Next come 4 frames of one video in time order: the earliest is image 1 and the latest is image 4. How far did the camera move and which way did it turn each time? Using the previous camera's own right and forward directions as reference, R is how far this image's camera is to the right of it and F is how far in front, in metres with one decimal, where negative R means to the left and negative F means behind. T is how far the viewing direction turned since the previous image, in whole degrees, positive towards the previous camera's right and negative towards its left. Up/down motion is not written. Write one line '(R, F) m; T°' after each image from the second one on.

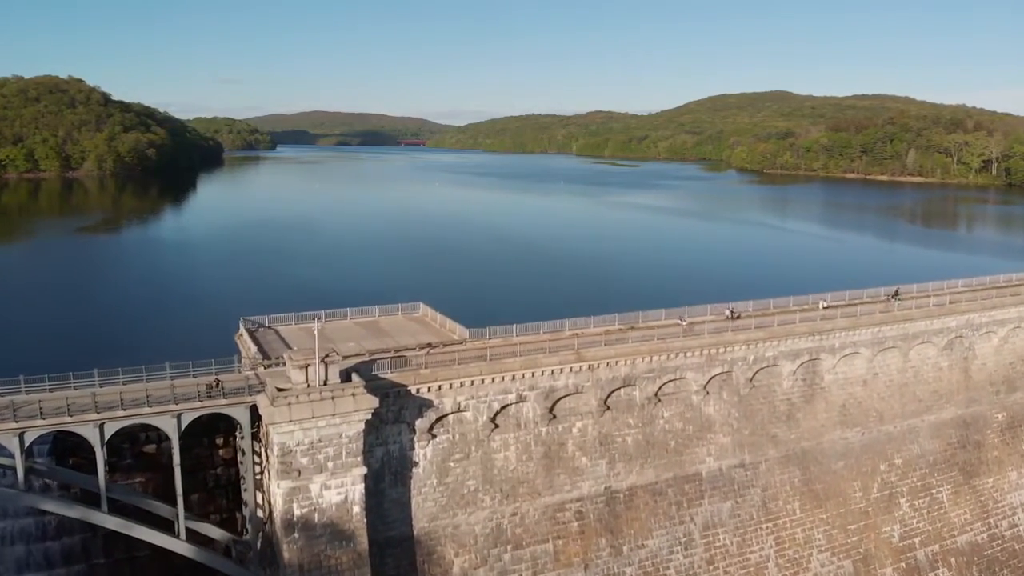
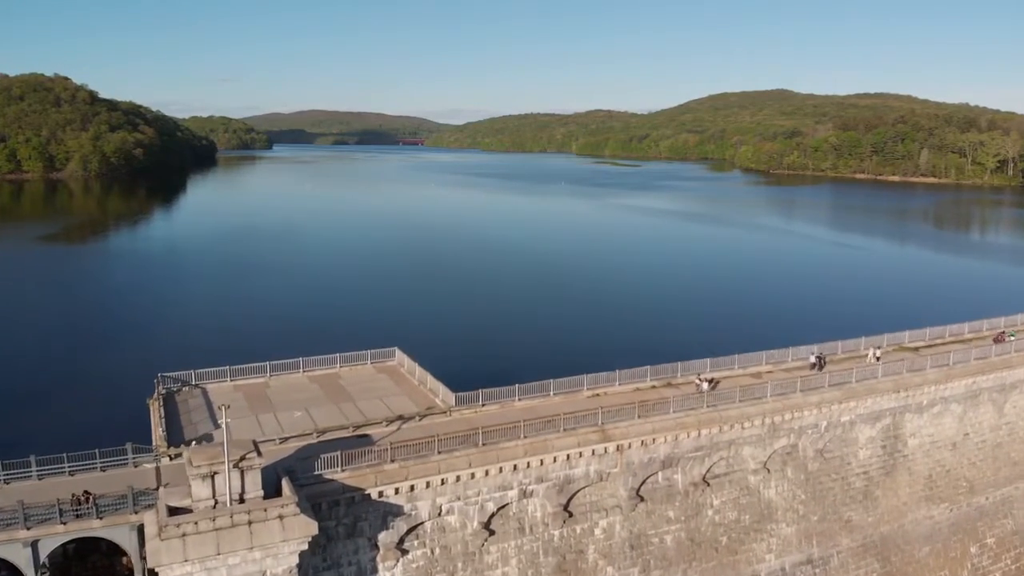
(0.0, +4.0) m; 0°
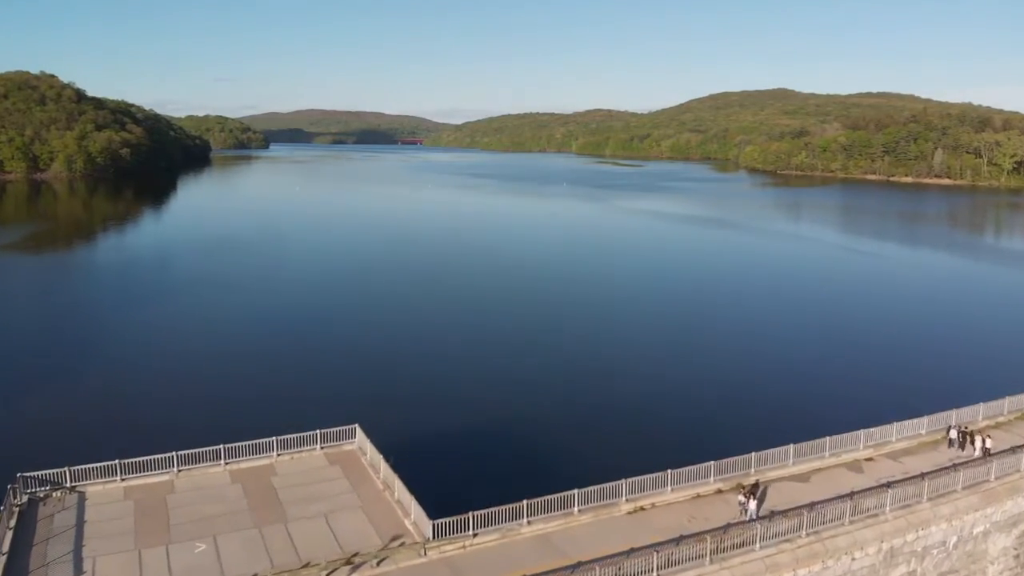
(-0.1, +3.9) m; 0°
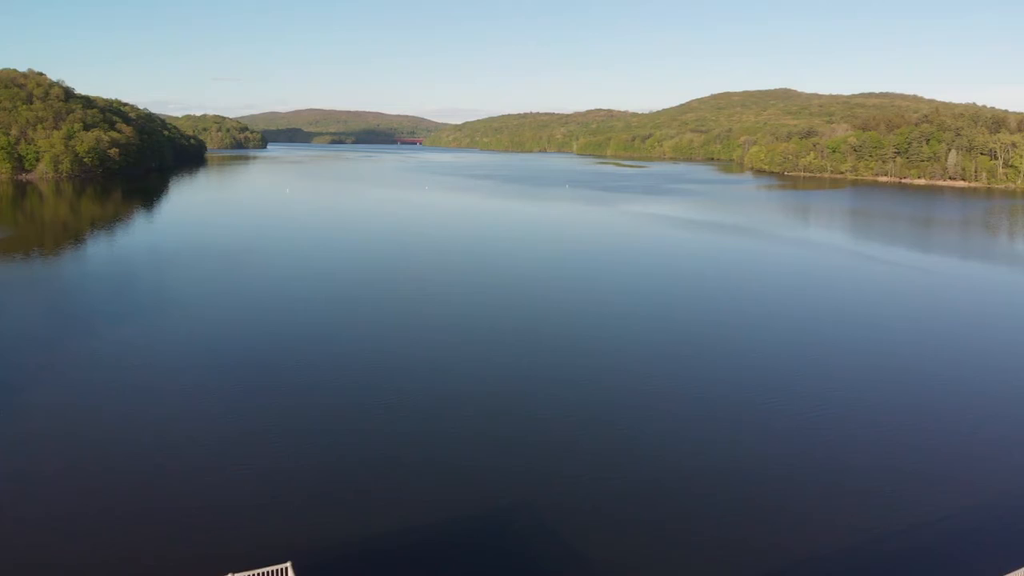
(-0.1, +3.4) m; 0°
